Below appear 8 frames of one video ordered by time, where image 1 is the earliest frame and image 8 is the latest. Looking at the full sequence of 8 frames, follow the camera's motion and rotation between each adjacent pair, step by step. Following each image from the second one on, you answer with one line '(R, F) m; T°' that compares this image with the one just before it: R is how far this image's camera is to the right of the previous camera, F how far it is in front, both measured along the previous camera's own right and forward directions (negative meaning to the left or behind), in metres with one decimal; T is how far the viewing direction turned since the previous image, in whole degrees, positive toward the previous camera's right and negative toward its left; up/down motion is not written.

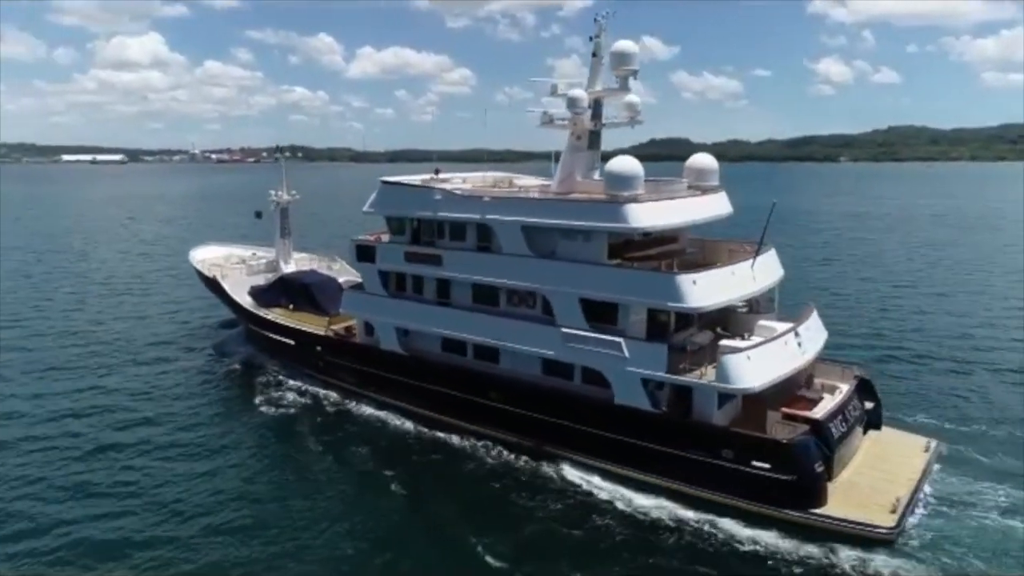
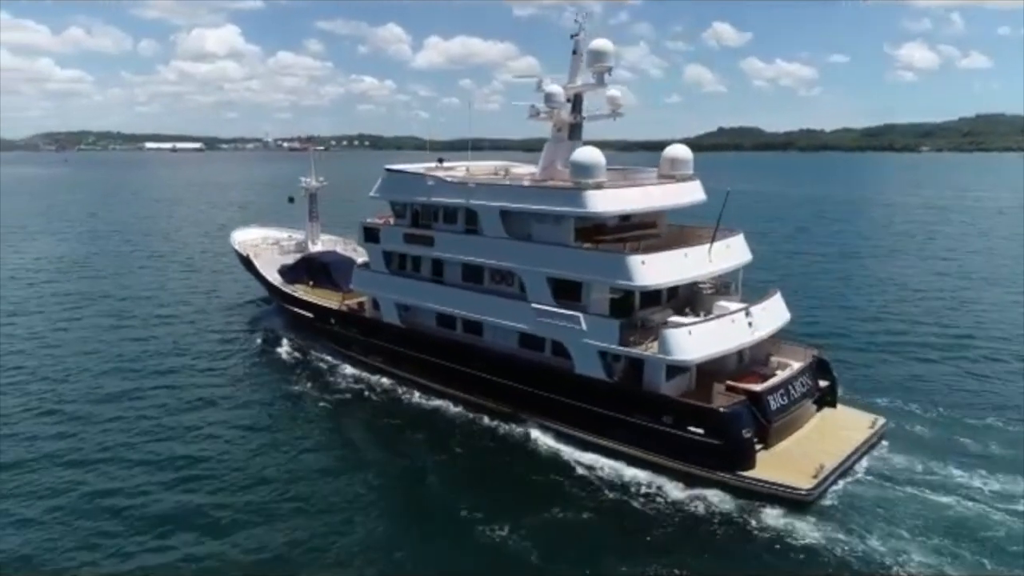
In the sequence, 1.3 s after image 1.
(+1.4, -1.0) m; -5°
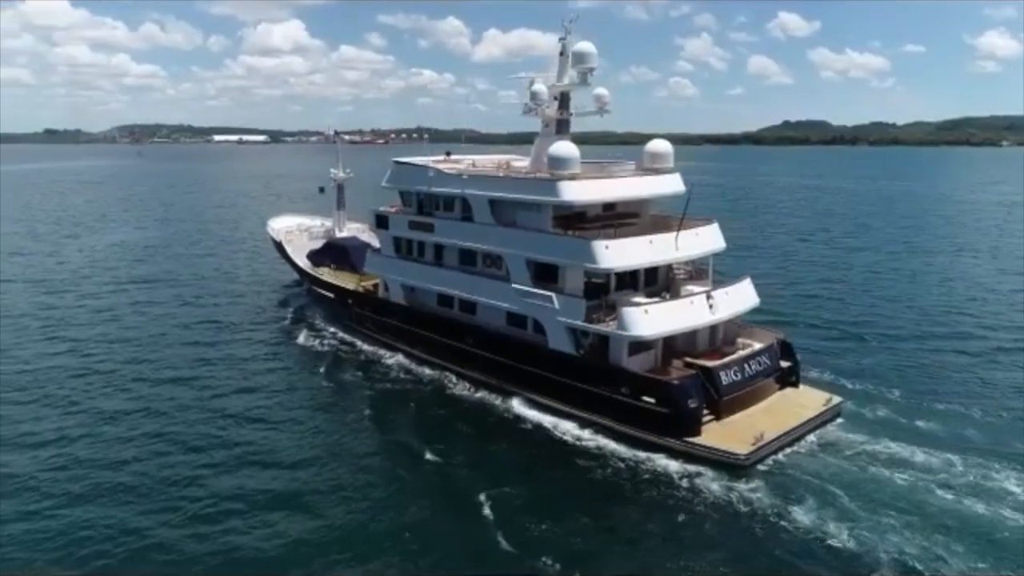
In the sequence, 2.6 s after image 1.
(+1.3, -1.1) m; -4°
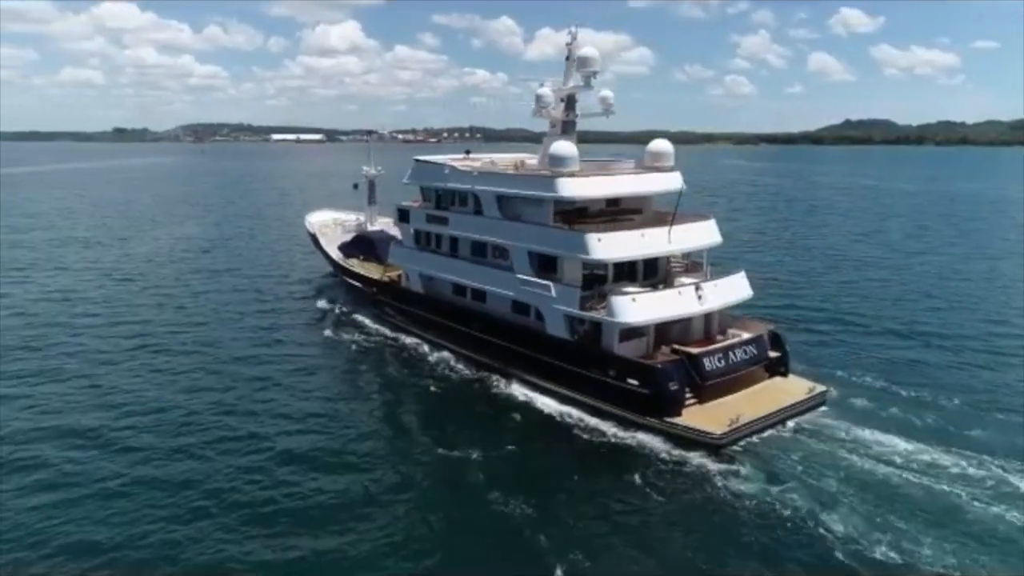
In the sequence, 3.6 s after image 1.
(+0.9, -0.9) m; -4°
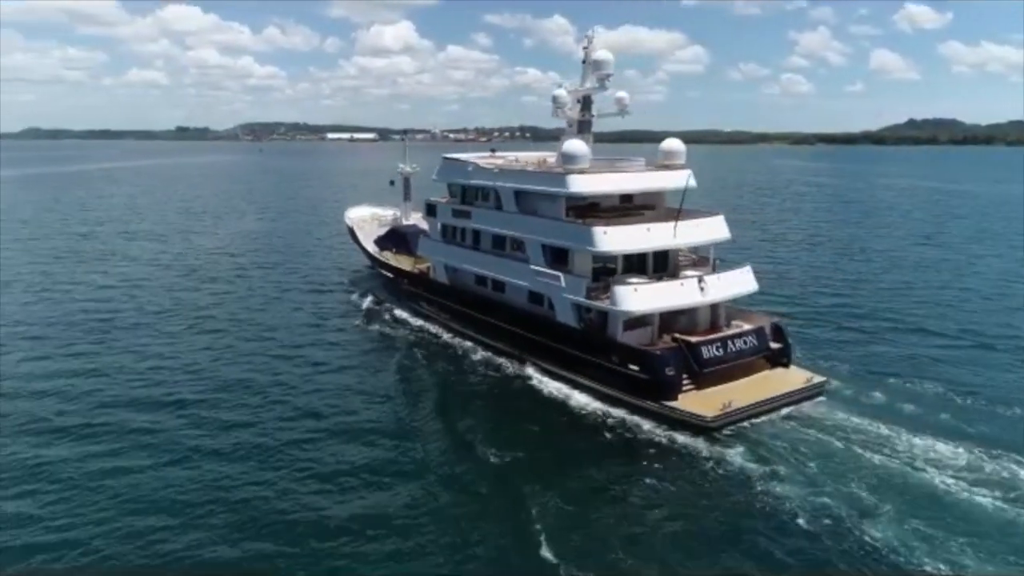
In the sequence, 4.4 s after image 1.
(+0.7, -0.8) m; -4°
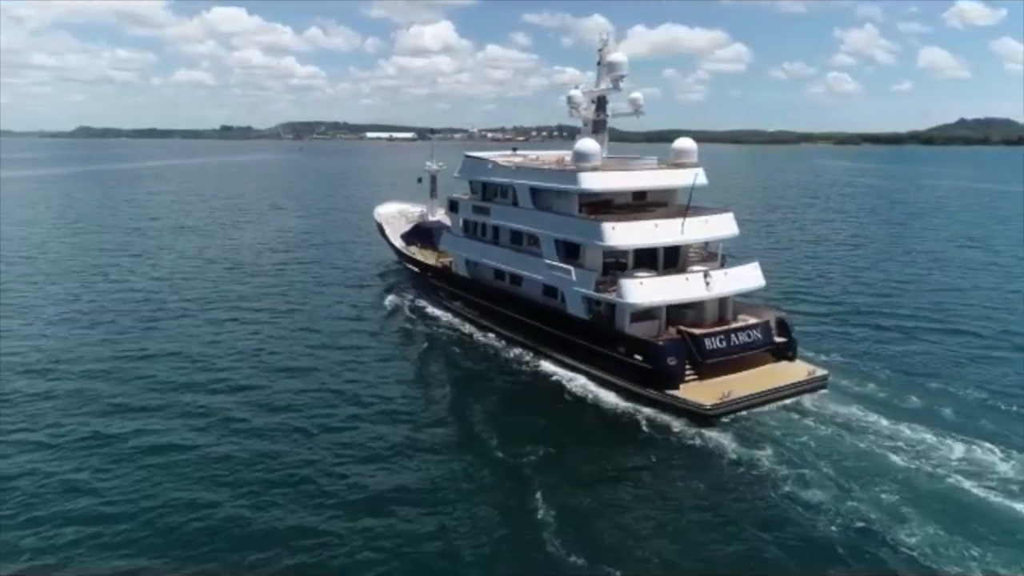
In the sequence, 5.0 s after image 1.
(+0.5, -0.6) m; -3°
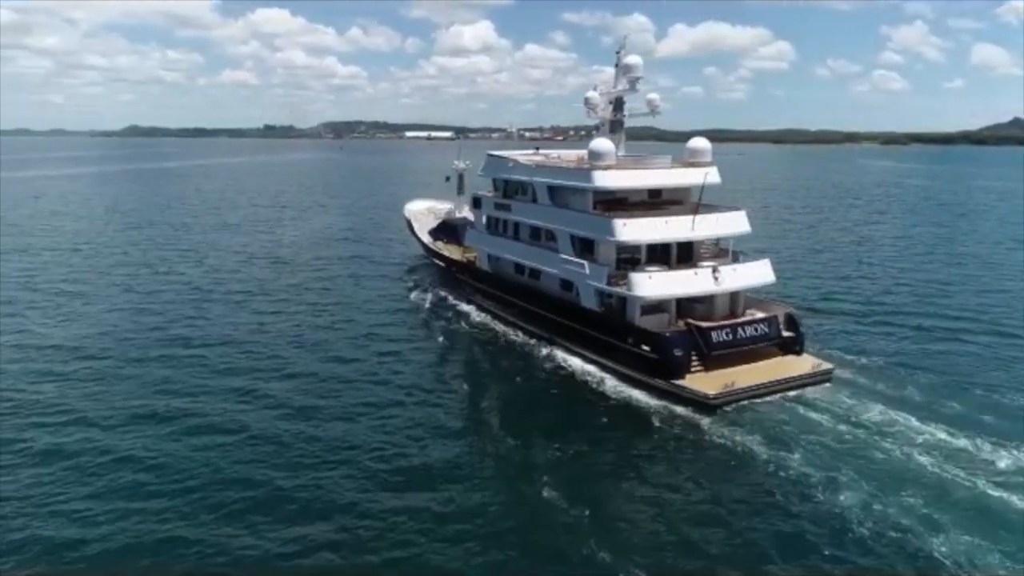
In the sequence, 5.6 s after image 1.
(+0.4, -0.6) m; -3°
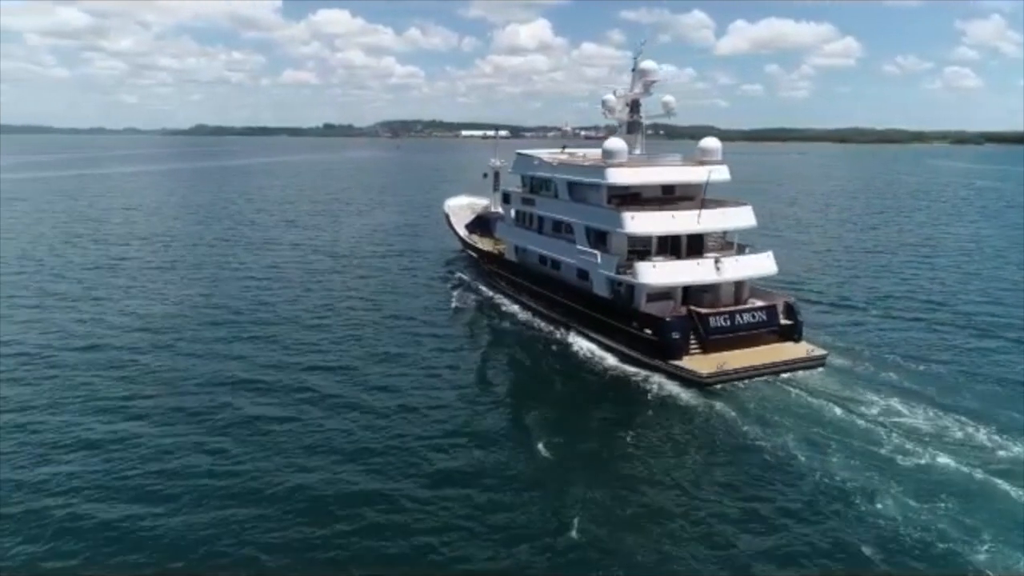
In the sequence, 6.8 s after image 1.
(+0.8, -1.3) m; -4°
